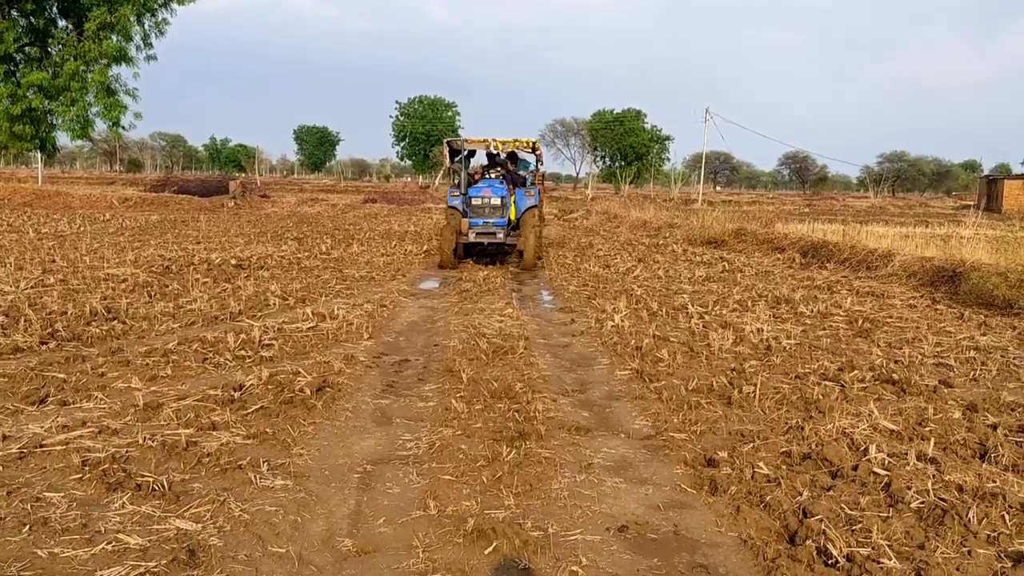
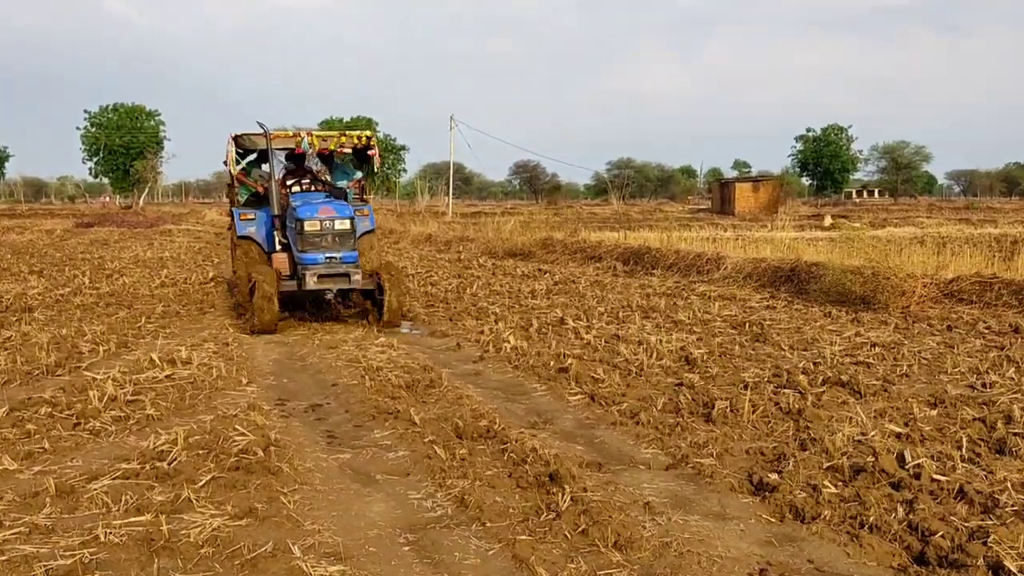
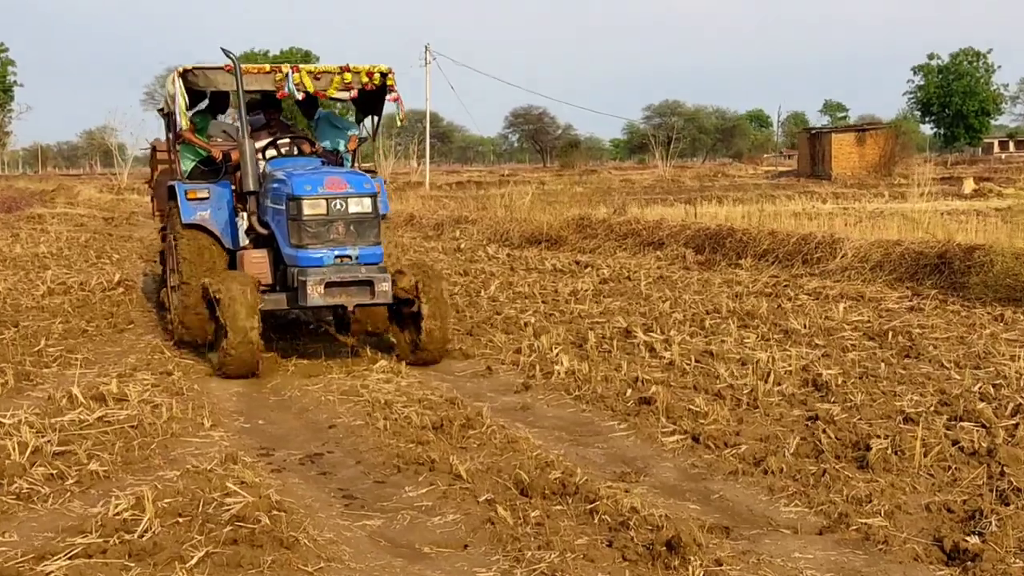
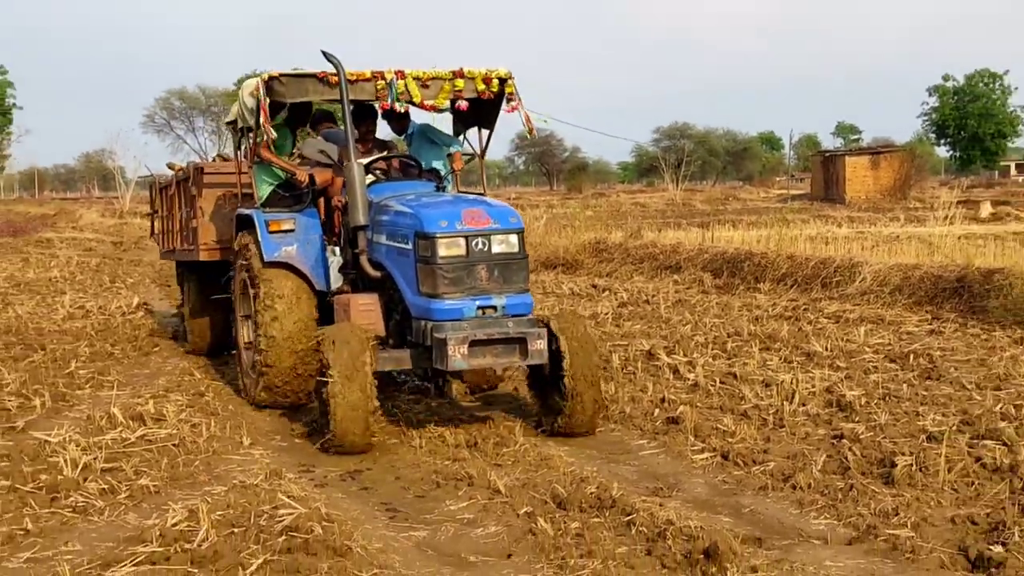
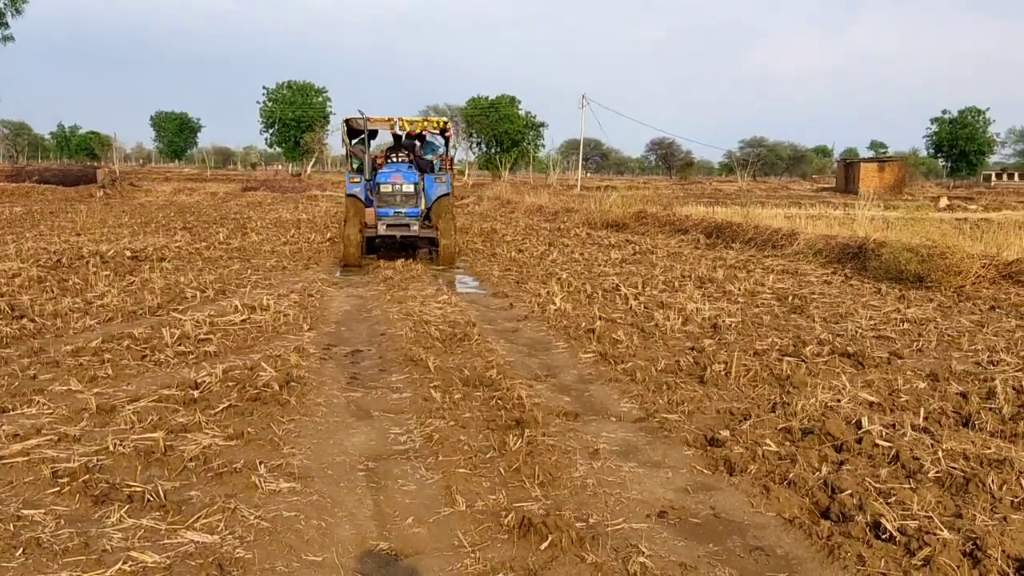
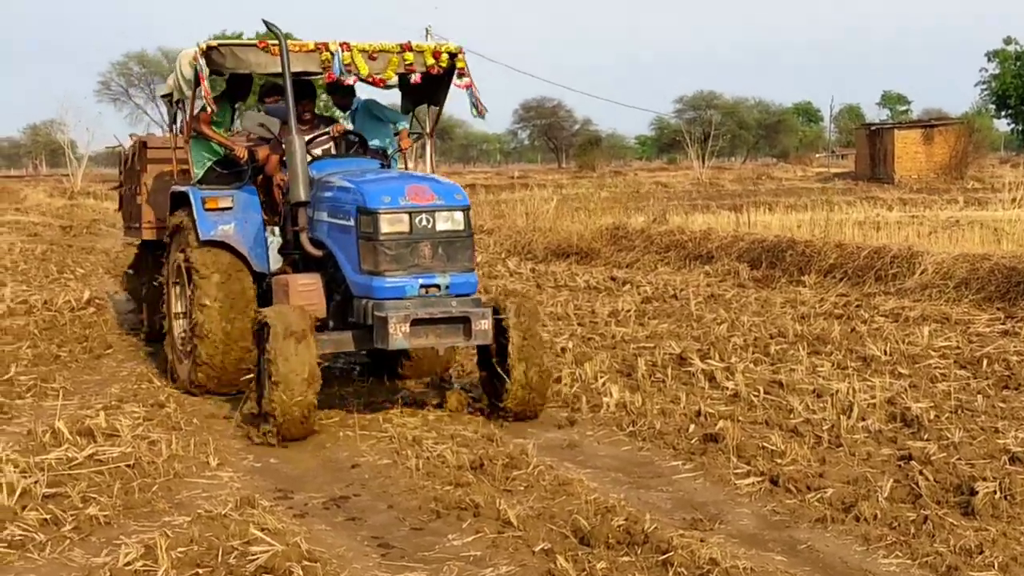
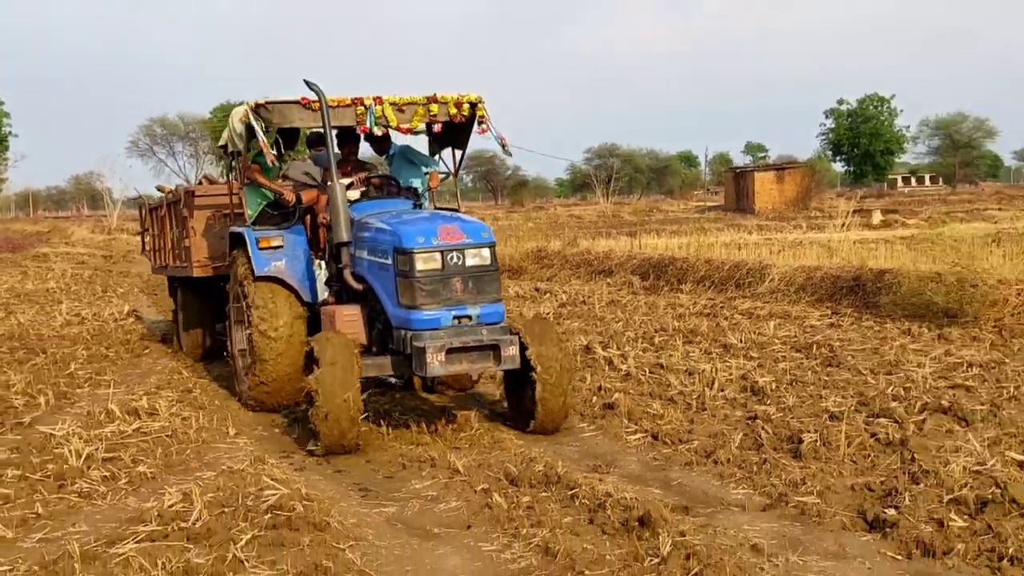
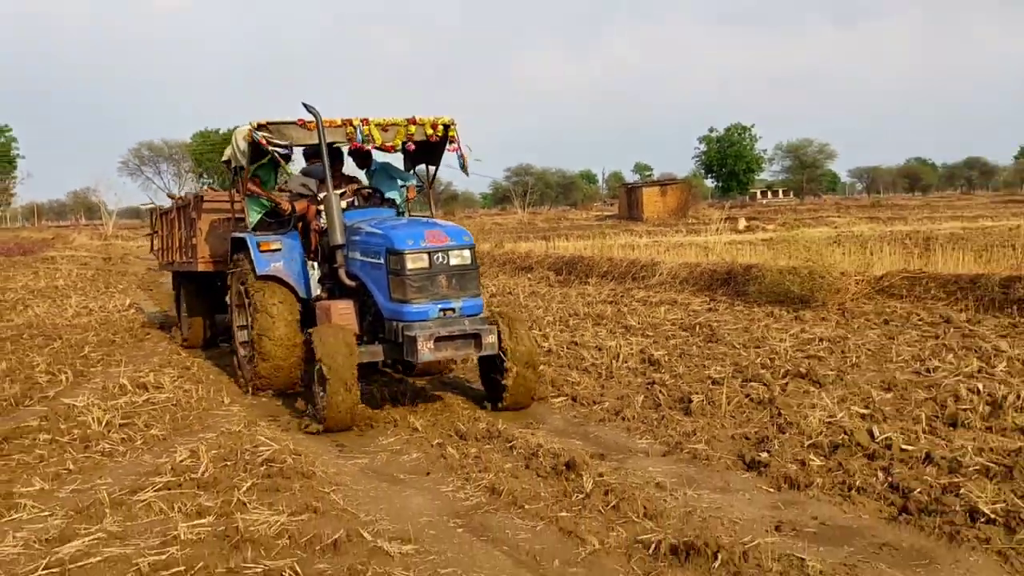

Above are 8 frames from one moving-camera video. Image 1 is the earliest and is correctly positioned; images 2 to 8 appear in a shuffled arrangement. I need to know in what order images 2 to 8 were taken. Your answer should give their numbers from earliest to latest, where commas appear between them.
5, 2, 3, 6, 4, 7, 8
